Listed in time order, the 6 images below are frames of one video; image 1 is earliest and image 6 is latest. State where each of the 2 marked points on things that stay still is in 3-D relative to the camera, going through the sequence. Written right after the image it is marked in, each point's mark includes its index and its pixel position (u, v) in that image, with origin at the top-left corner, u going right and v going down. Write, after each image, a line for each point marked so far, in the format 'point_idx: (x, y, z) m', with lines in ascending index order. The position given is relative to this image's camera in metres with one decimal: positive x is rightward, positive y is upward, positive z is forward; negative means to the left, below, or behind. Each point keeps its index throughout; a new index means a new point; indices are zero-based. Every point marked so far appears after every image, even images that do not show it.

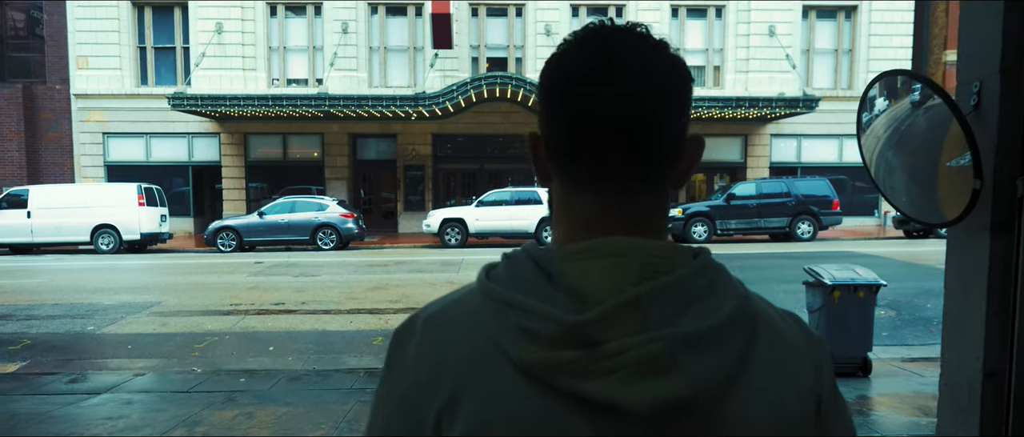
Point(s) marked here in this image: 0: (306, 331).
0: (-2.5, -1.4, +9.1) m
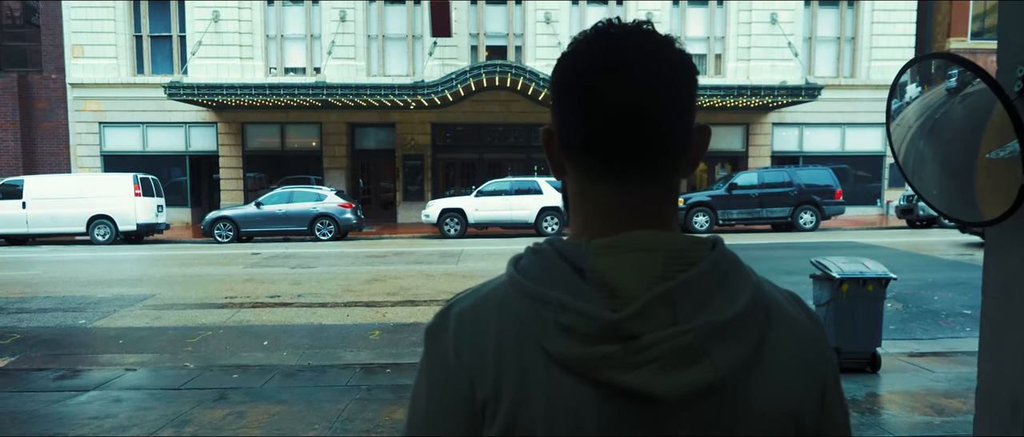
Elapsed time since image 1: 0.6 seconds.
0: (-2.5, -1.3, +8.9) m
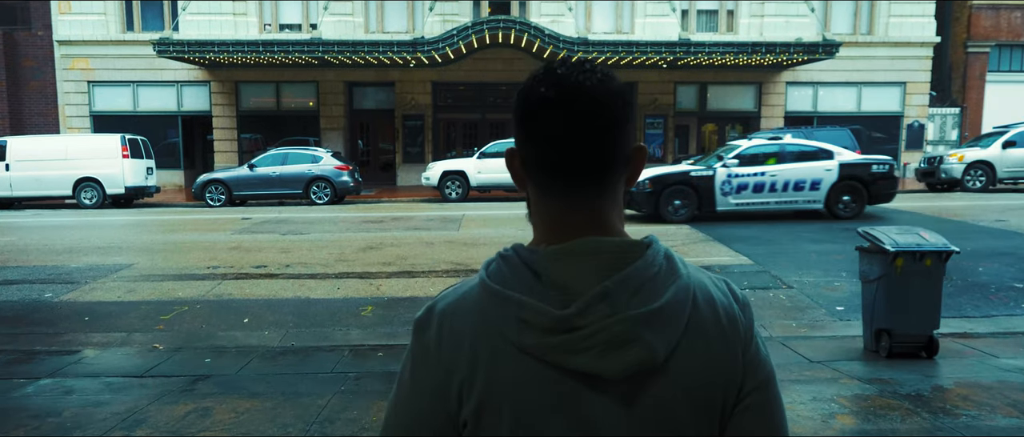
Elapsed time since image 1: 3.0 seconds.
0: (-2.5, -0.9, +8.1) m
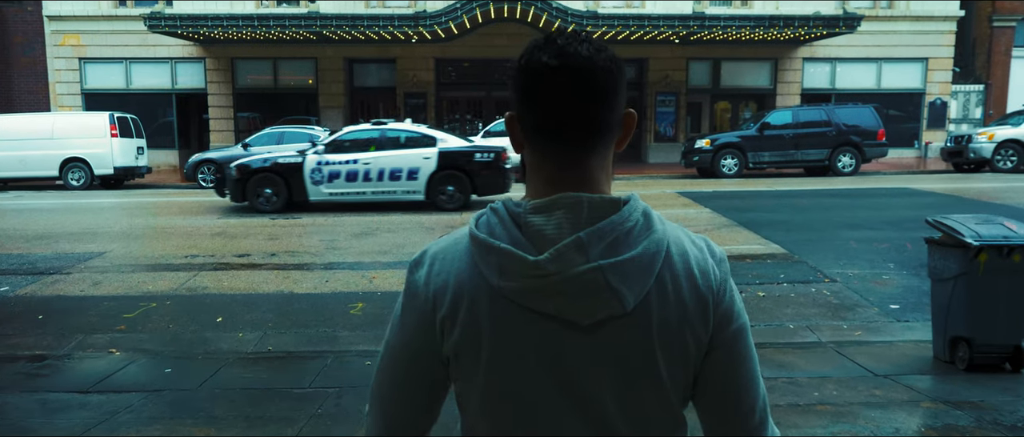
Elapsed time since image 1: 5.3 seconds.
0: (-2.4, -0.7, +7.3) m
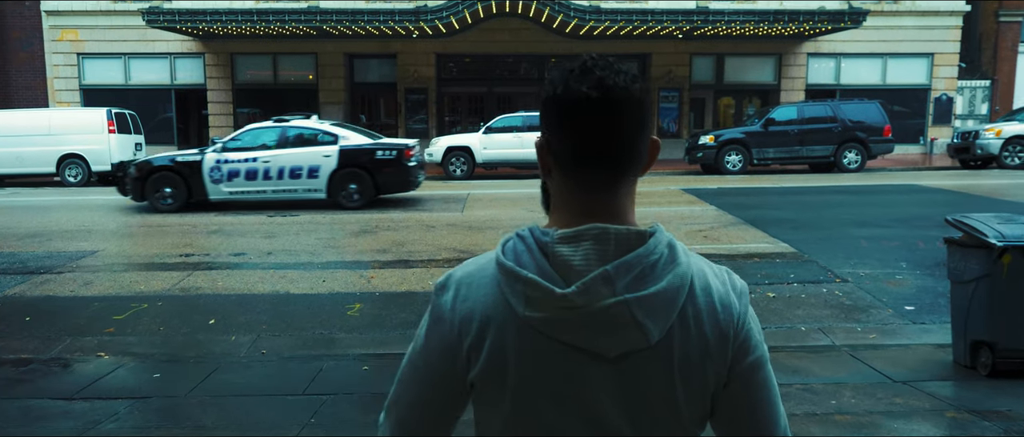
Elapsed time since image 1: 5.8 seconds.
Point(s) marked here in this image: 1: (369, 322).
0: (-2.4, -0.7, +7.1) m
1: (-1.2, -0.9, +6.3) m
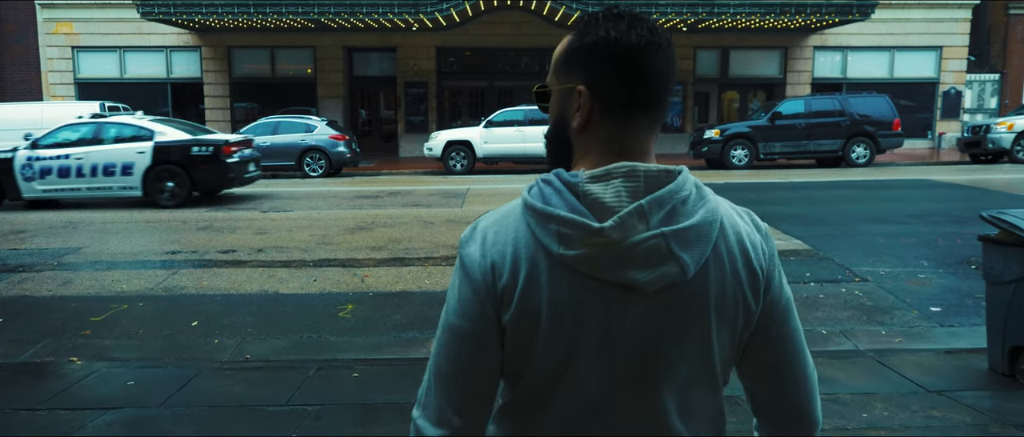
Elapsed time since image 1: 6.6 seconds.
0: (-2.4, -0.7, +6.7) m
1: (-1.2, -0.8, +5.9) m
